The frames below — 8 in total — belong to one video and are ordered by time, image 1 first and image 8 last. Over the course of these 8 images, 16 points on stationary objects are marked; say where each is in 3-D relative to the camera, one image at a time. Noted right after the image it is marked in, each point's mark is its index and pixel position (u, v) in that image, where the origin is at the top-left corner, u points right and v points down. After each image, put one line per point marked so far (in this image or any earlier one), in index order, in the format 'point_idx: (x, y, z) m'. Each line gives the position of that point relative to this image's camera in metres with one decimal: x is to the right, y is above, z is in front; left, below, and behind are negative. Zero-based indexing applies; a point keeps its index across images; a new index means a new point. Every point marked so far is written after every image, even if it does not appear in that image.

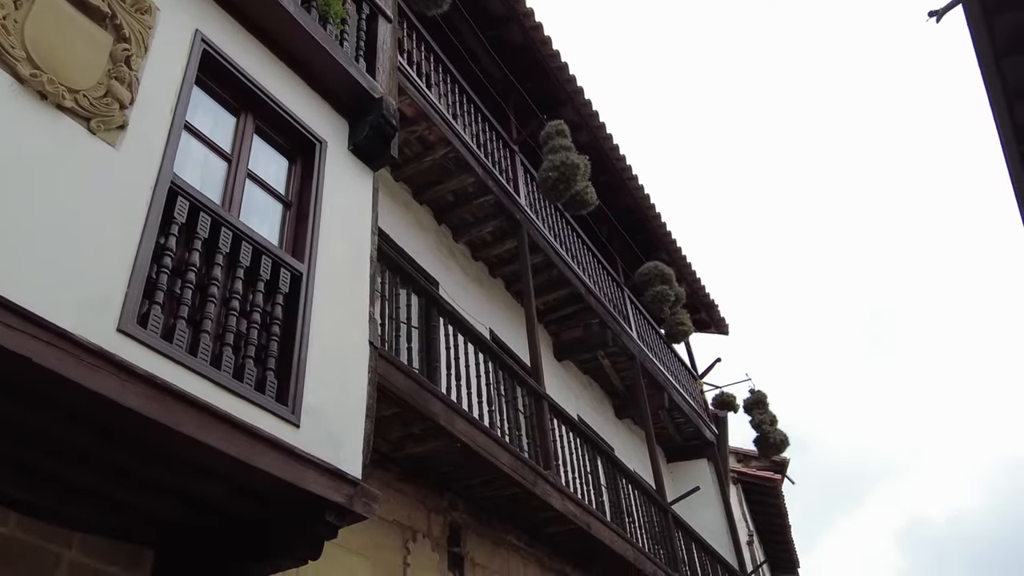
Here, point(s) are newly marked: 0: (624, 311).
0: (+1.3, -0.3, +10.8) m
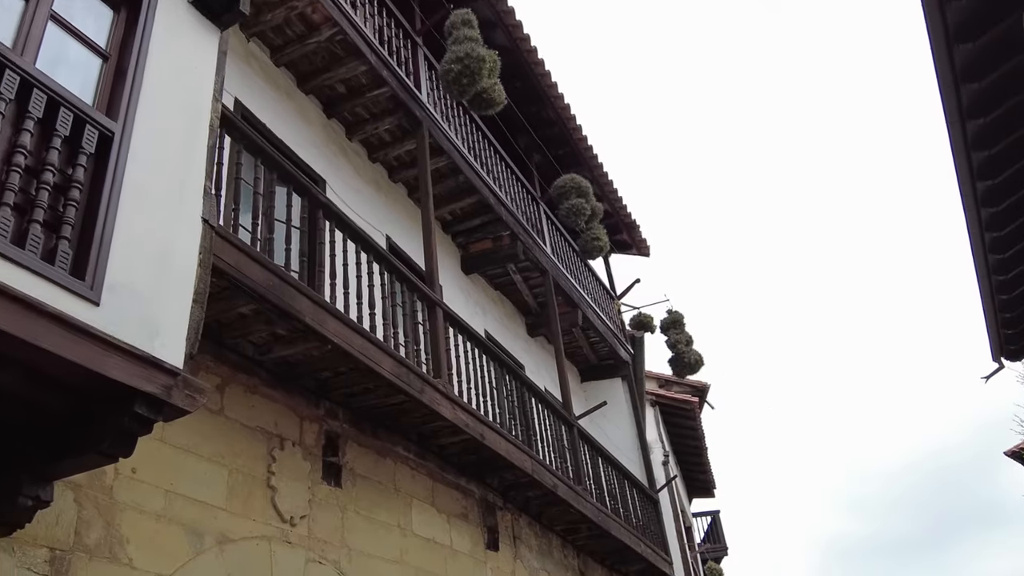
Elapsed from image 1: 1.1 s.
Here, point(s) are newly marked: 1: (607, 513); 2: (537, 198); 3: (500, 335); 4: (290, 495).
0: (+0.3, +0.7, +10.3) m
1: (+0.9, -2.2, +8.9) m
2: (+0.3, +1.0, +10.6) m
3: (-0.1, -0.5, +10.2) m
4: (-1.4, -1.3, +5.7) m
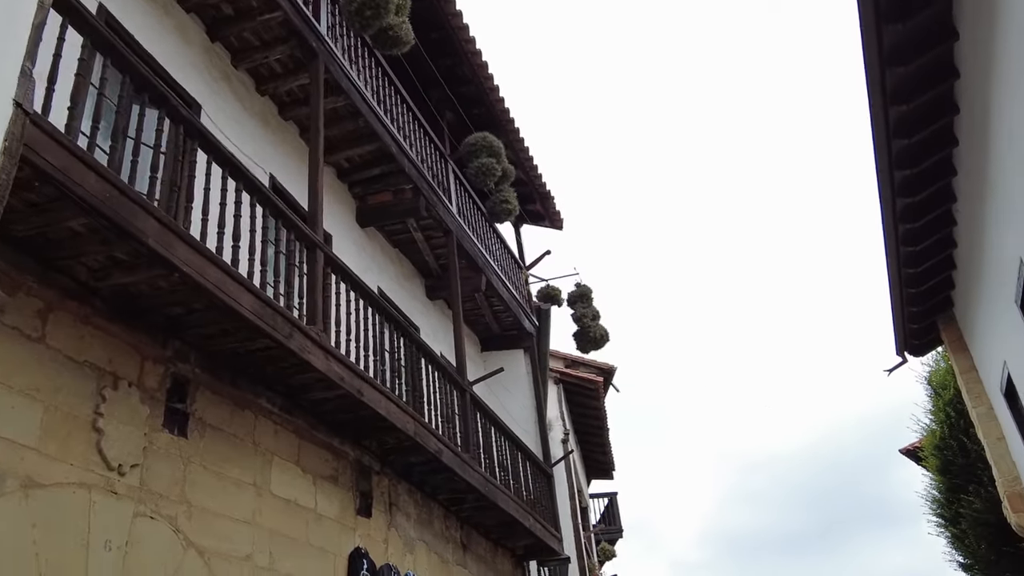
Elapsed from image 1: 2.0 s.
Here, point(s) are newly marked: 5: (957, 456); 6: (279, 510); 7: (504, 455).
0: (-0.7, +1.2, +9.7) m
1: (-0.2, -1.8, +8.4) m
2: (-0.7, +1.5, +10.1) m
3: (-1.2, -0.1, +9.6) m
4: (-2.2, -0.8, +5.0) m
5: (+7.8, -3.0, +15.9) m
6: (-1.6, -1.5, +6.1) m
7: (-0.1, -1.8, +9.6) m
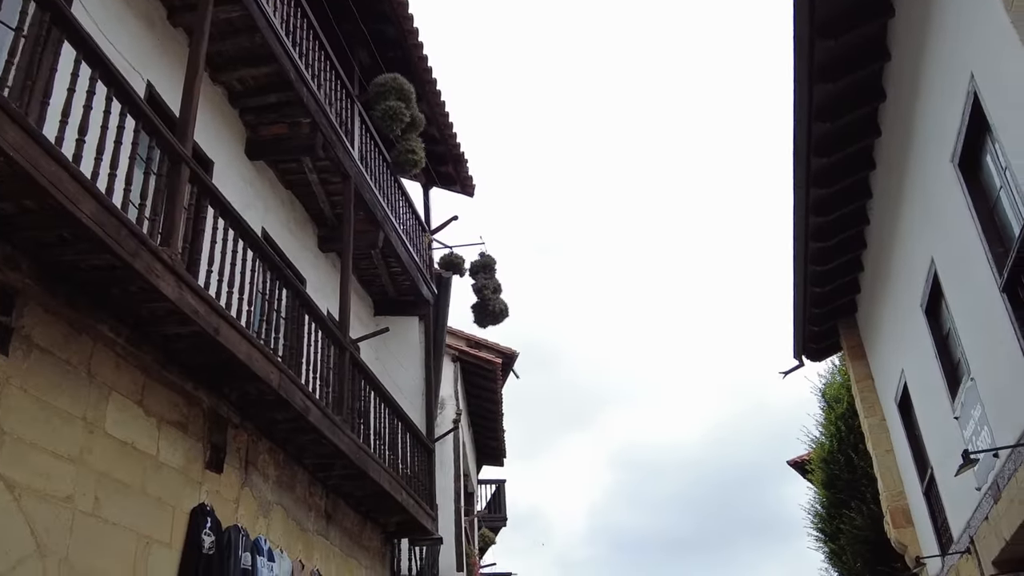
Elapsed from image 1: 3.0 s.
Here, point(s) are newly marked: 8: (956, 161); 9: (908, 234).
0: (-1.6, +1.6, +9.0) m
1: (-1.3, -1.4, +7.8) m
2: (-1.6, +2.0, +9.4) m
3: (-2.3, +0.5, +8.9) m
4: (-2.8, -0.3, +4.2) m
5: (+5.8, -3.3, +16.0) m
6: (-2.4, -1.0, +5.4) m
7: (-1.3, -1.3, +9.0) m
8: (+3.0, +0.9, +6.1) m
9: (+3.5, +0.5, +8.0) m
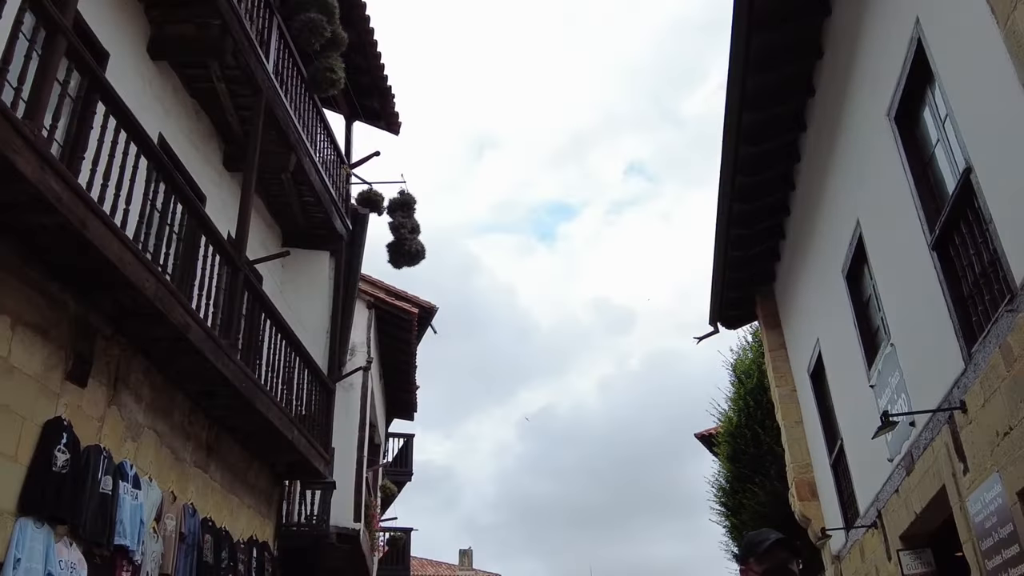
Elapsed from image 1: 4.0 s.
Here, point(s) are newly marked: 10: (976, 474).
0: (-2.3, +2.4, +8.3) m
1: (-2.0, -0.7, +7.2) m
2: (-2.3, +2.7, +8.7) m
3: (-3.0, +1.2, +8.2) m
4: (-3.2, +0.3, +3.5) m
5: (+4.2, -2.9, +16.1) m
6: (-2.9, -0.3, +4.8) m
7: (-2.2, -0.6, +8.4) m
8: (+2.5, +1.1, +5.9) m
9: (+2.8, +0.7, +7.8) m
10: (+2.5, -1.0, +4.8) m
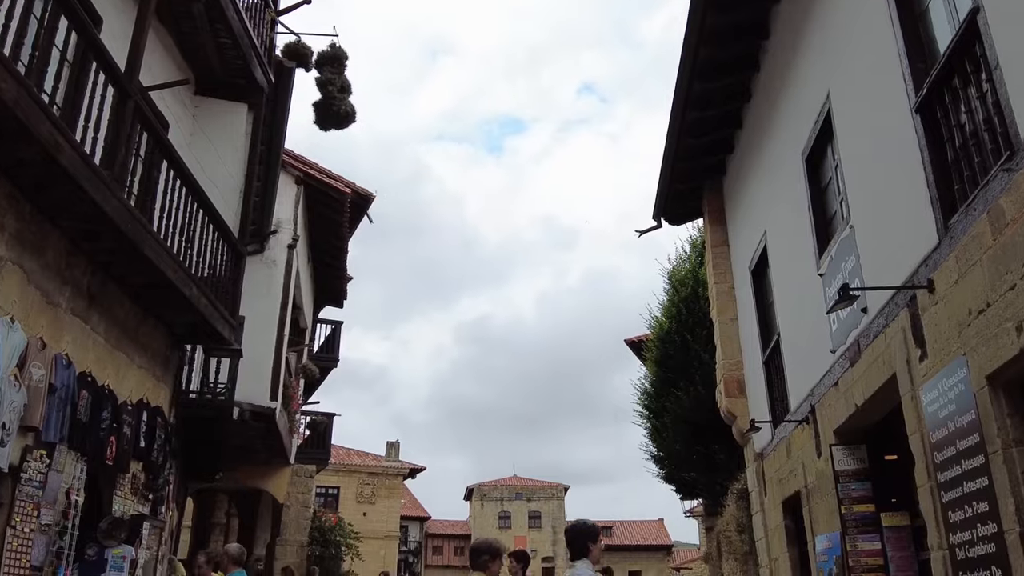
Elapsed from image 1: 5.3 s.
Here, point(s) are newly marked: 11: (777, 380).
0: (-2.7, +3.7, +7.2) m
1: (-2.6, +0.4, +6.4) m
2: (-2.6, +4.0, +7.5) m
3: (-3.4, +2.6, +7.1) m
4: (-3.4, +1.2, +2.5) m
5: (+2.9, -1.1, +15.8) m
6: (-3.3, +0.6, +3.8) m
7: (-2.8, +0.7, +7.6) m
8: (+2.1, +1.8, +5.2) m
9: (+2.3, +1.6, +7.1) m
10: (+2.0, -0.3, +4.3) m
11: (+2.4, -0.8, +8.1) m
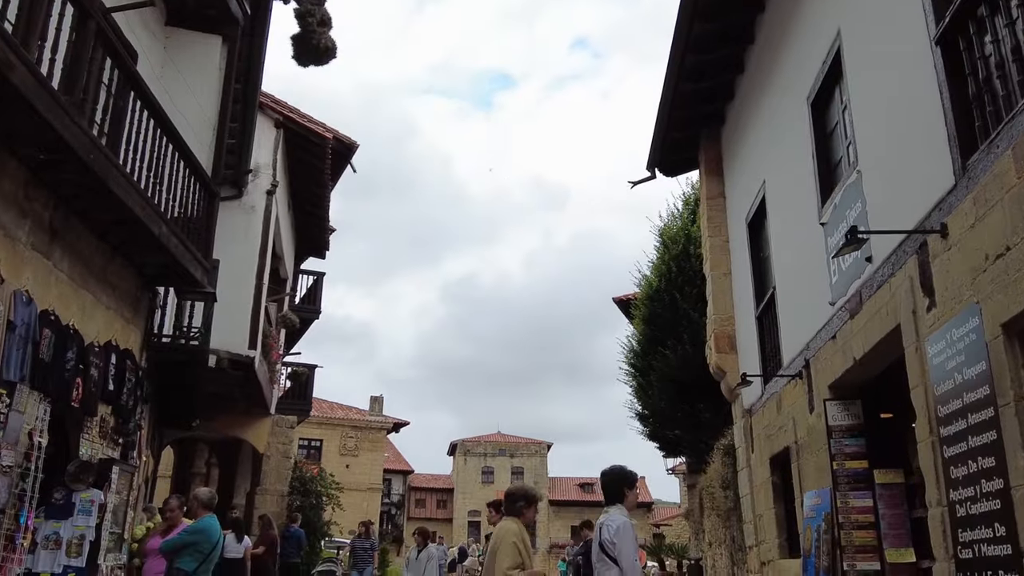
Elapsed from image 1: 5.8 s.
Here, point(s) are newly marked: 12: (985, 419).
0: (-2.7, +4.1, +6.7) m
1: (-2.7, +0.9, +6.1) m
2: (-2.7, +4.5, +7.0) m
3: (-3.5, +3.1, +6.6) m
4: (-3.4, +1.5, +2.1) m
5: (+2.7, -0.3, +15.6) m
6: (-3.3, +1.0, +3.5) m
7: (-2.9, +1.2, +7.2) m
8: (+2.1, +2.1, +4.8) m
9: (+2.2, +2.0, +6.8) m
10: (+2.0, -0.1, +4.1) m
11: (+2.2, -0.4, +7.9) m
12: (+1.9, -0.5, +3.6) m
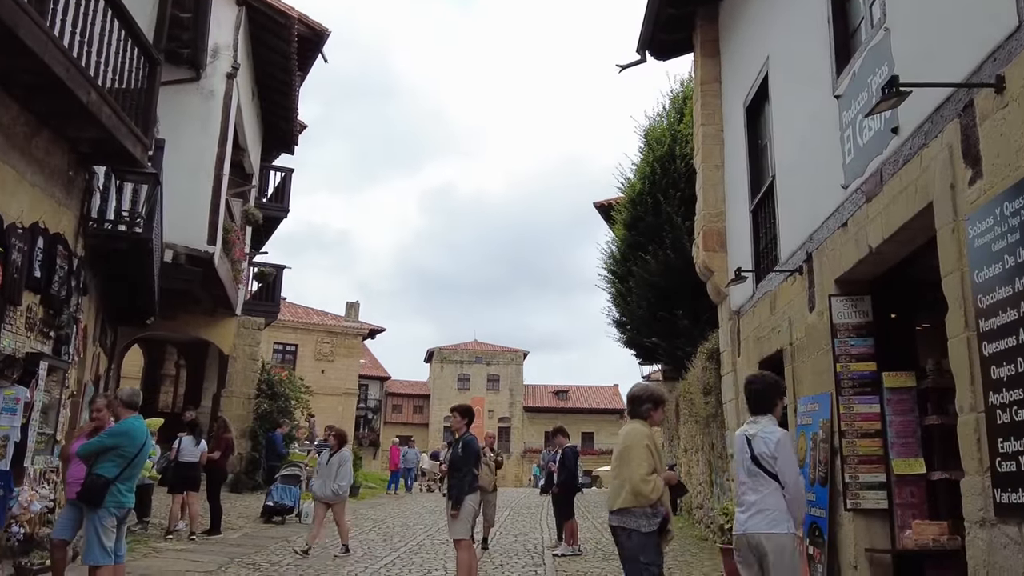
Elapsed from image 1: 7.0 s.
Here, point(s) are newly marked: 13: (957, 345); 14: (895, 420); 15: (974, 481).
0: (-2.8, +4.9, +5.4) m
1: (-2.8, +1.6, +5.2) m
2: (-2.8, +5.4, +5.7) m
3: (-3.6, +3.9, +5.5) m
4: (-3.5, +1.9, +1.2) m
5: (+2.3, +1.3, +14.9) m
6: (-3.4, +1.5, +2.6) m
7: (-3.0, +2.1, +6.3) m
8: (+2.0, +2.7, +3.9) m
9: (+2.1, +2.8, +5.9) m
10: (+1.8, +0.4, +3.4) m
11: (+2.0, +0.5, +7.2) m
12: (+1.8, -0.1, +3.0) m
13: (+1.8, -0.2, +3.7) m
14: (+2.1, -0.7, +4.9) m
15: (+1.8, -0.7, +3.5) m
